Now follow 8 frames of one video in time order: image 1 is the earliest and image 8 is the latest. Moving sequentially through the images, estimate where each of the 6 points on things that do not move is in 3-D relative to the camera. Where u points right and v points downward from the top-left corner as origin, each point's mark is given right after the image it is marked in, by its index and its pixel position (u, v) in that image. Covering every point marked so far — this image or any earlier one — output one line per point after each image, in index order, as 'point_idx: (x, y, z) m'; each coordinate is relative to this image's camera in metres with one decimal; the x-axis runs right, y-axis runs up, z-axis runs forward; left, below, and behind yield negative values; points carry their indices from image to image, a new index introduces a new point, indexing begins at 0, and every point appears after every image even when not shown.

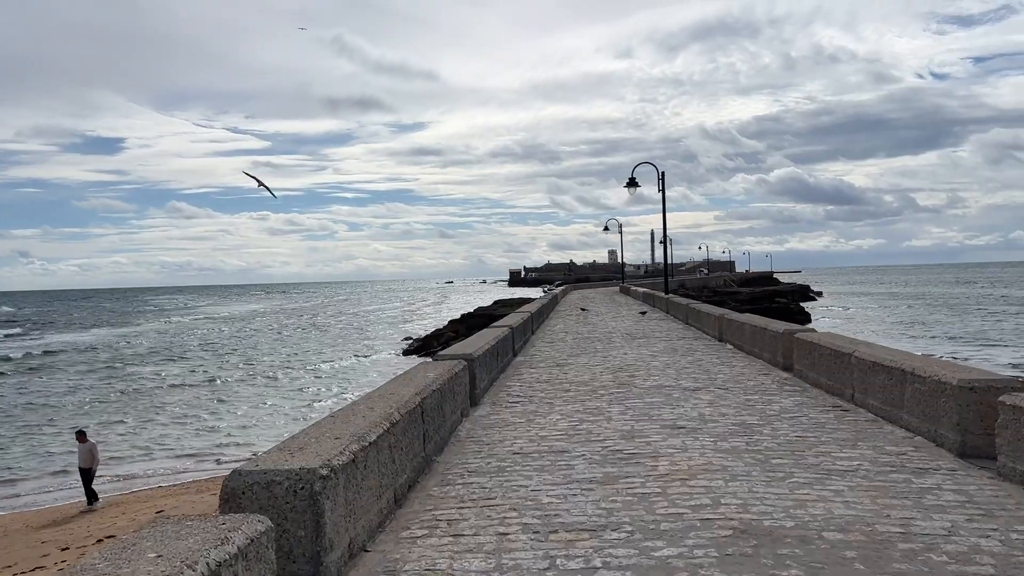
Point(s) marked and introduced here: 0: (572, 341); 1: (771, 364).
0: (+1.3, -1.1, +16.4) m
1: (+3.9, -1.1, +11.4) m
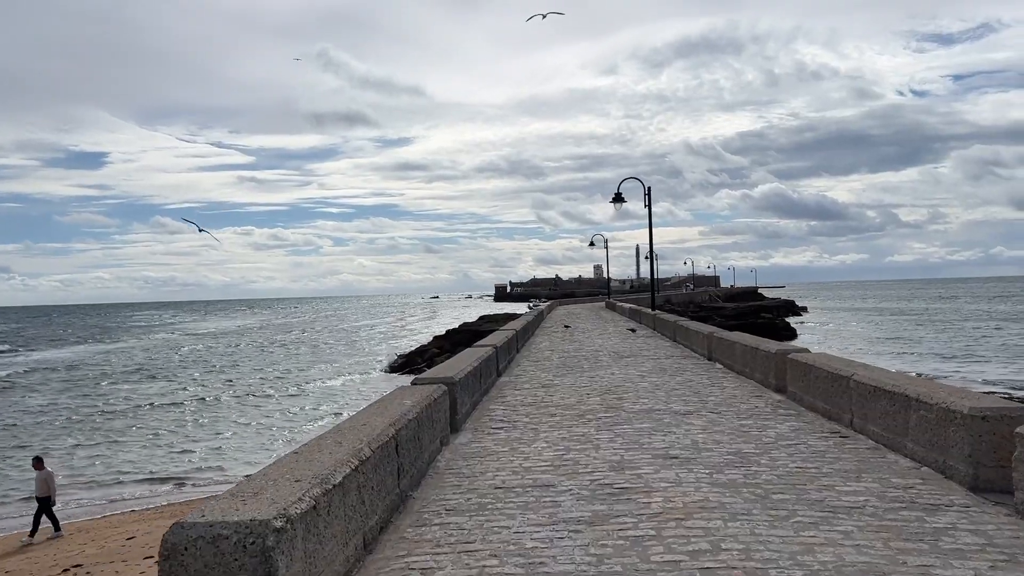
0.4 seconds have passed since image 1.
0: (+0.9, -1.5, +16.0) m
1: (+3.6, -1.4, +11.1) m
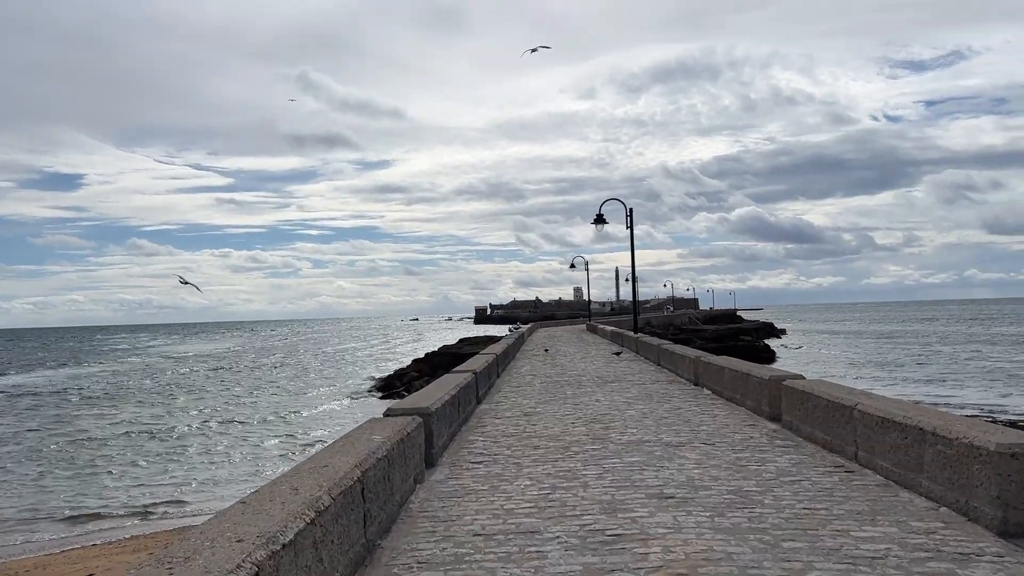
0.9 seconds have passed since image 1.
0: (+0.5, -2.0, +15.4) m
1: (+3.4, -1.7, +10.6) m
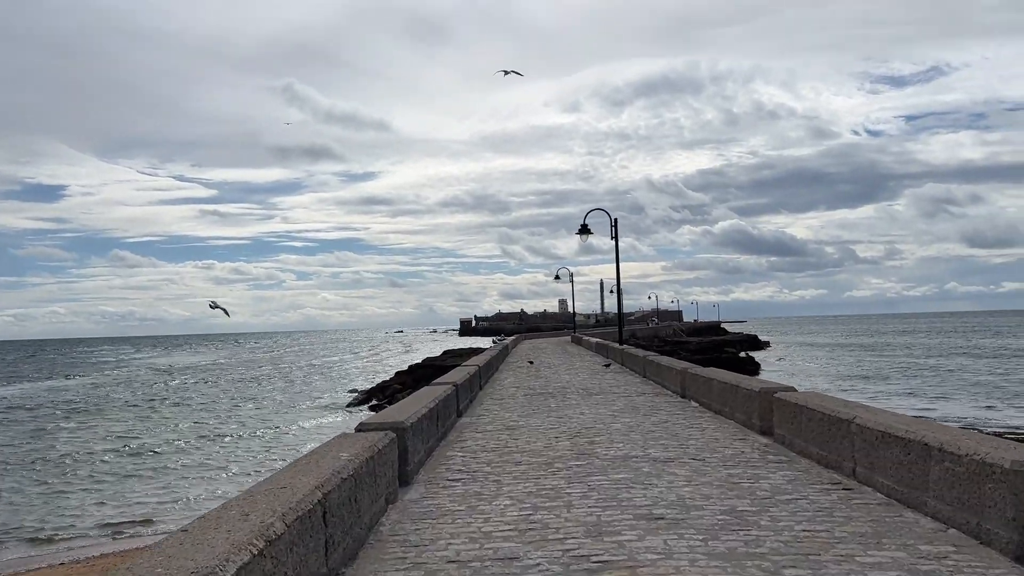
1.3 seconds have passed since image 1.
0: (+0.2, -2.2, +15.0) m
1: (+3.1, -1.8, +10.2) m
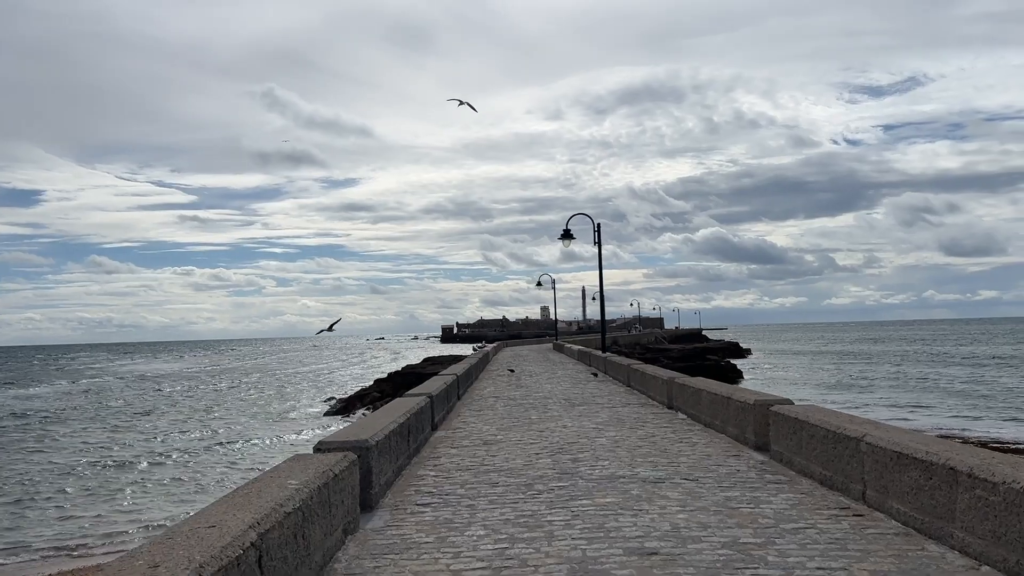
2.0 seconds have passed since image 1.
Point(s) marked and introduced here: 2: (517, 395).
0: (-0.2, -2.3, +14.3) m
1: (+2.8, -1.9, +9.6) m
2: (+0.1, -2.4, +17.1) m
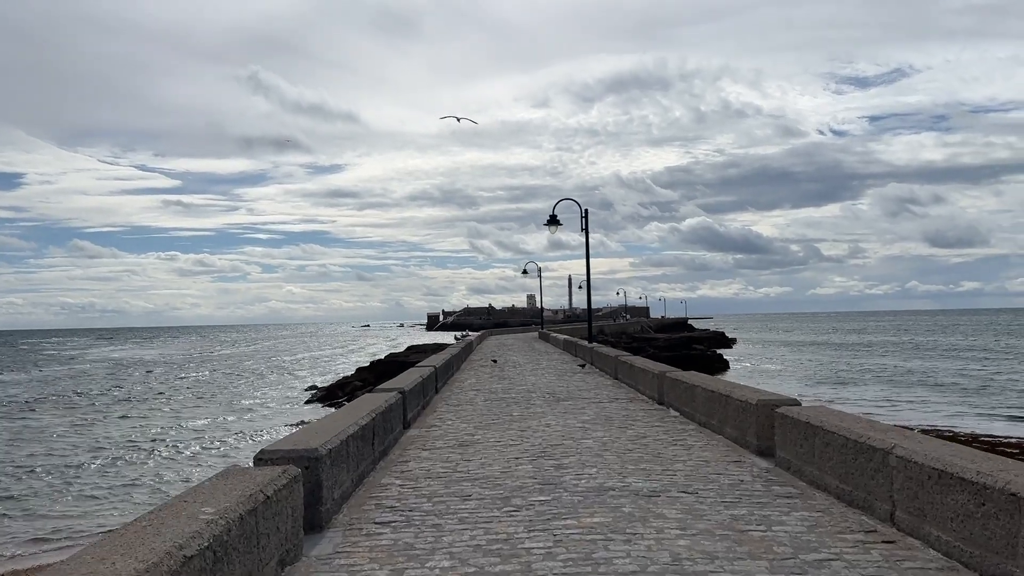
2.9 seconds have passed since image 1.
0: (-0.5, -2.0, +13.4) m
1: (+2.6, -1.8, +8.7) m
2: (-0.3, -2.1, +16.2) m
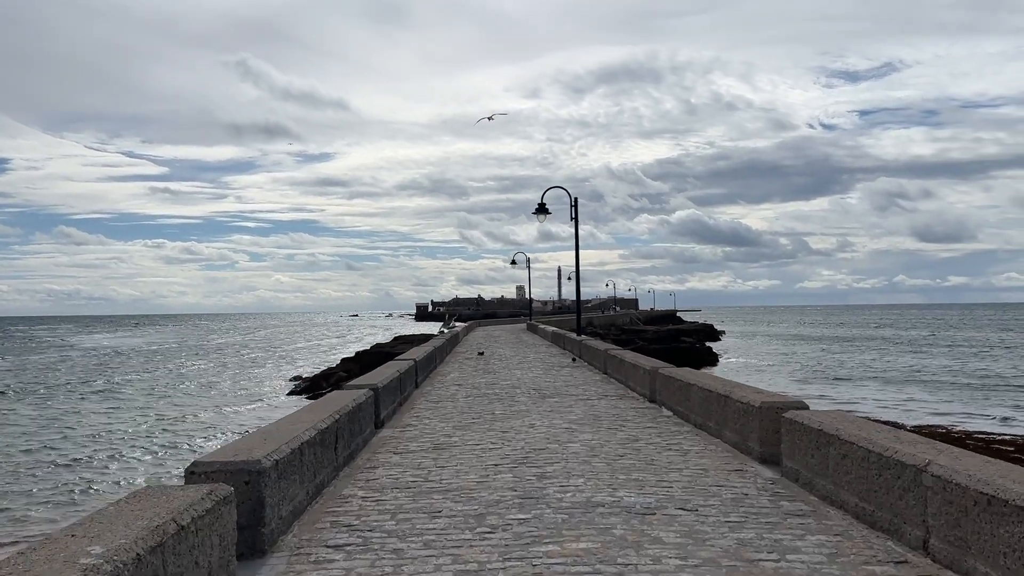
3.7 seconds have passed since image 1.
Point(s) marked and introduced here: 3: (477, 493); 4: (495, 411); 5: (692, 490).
0: (-0.8, -1.9, +12.6) m
1: (+2.4, -1.7, +8.0) m
2: (-0.6, -1.9, +15.4) m
3: (-0.3, -1.7, +6.3) m
4: (-0.3, -1.8, +11.3) m
5: (+1.5, -1.7, +6.4) m
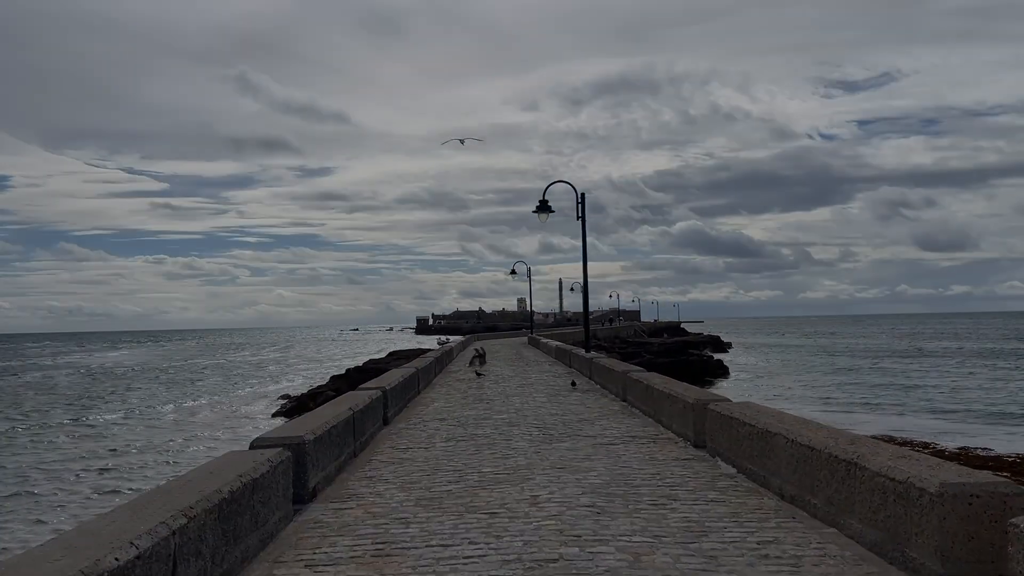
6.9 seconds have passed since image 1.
0: (-0.9, -1.9, +9.3) m
1: (+2.3, -1.7, +4.7) m
2: (-0.7, -2.0, +12.1) m
3: (-0.4, -1.7, +3.0) m
4: (-0.3, -1.9, +8.0) m
5: (+1.4, -1.6, +3.0) m
